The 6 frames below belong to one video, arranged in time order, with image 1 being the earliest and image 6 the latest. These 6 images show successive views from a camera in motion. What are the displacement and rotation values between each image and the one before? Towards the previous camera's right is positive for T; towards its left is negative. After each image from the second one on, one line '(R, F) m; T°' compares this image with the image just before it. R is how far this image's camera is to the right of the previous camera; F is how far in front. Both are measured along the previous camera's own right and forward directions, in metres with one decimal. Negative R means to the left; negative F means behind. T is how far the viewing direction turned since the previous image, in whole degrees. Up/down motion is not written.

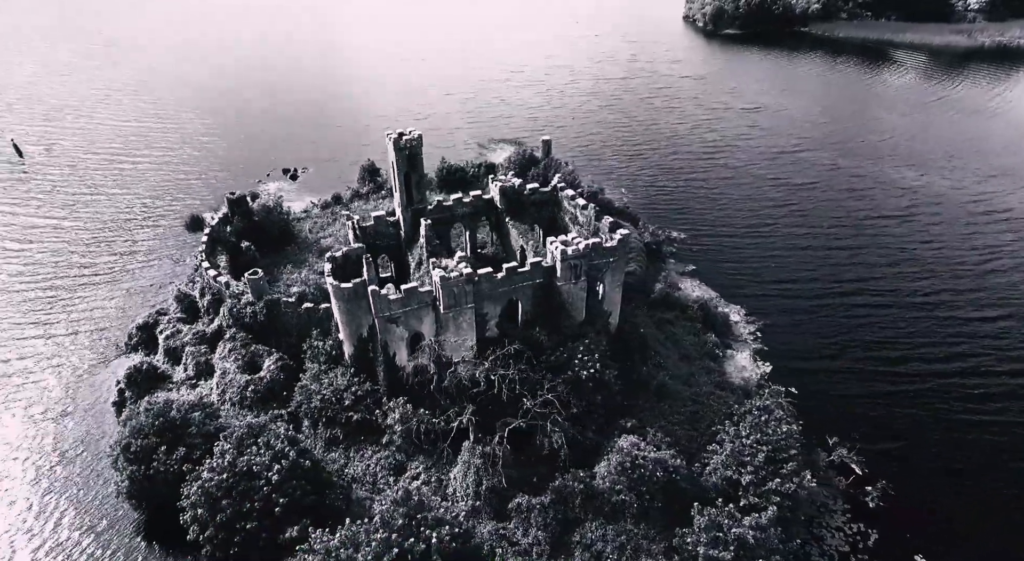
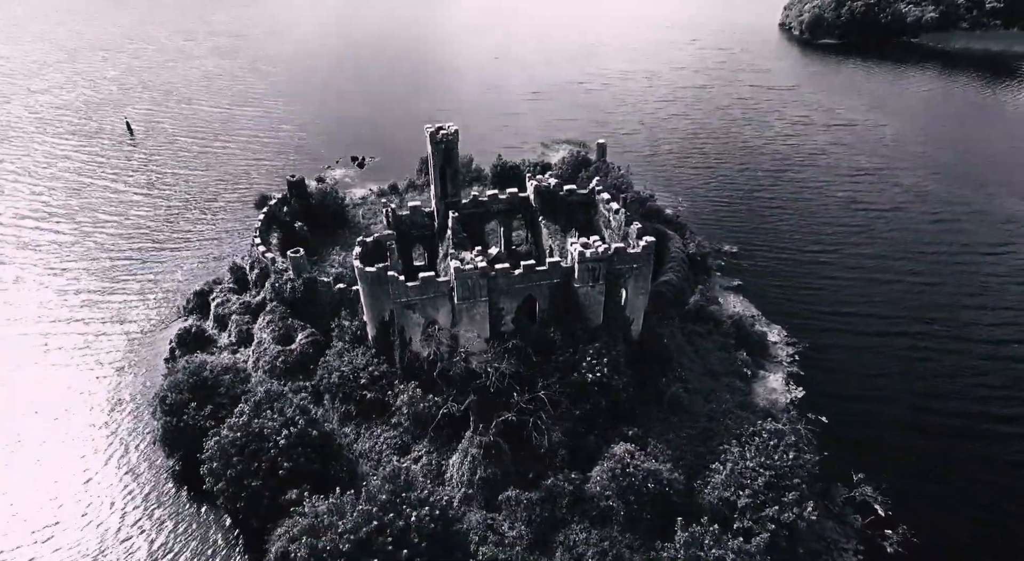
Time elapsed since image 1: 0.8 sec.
(+4.8, -0.4) m; -8°
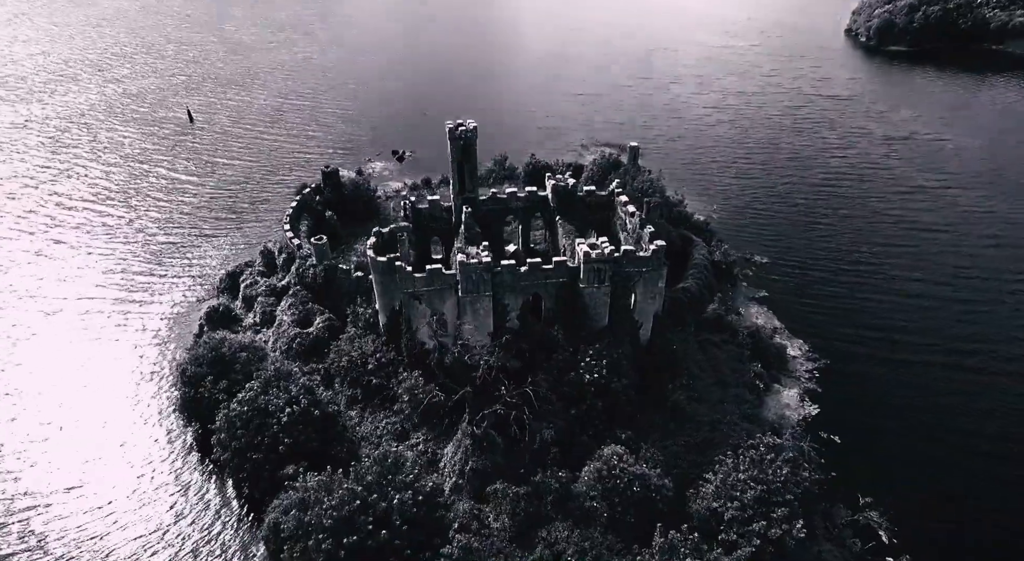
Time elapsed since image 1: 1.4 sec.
(+3.6, -0.4) m; -5°
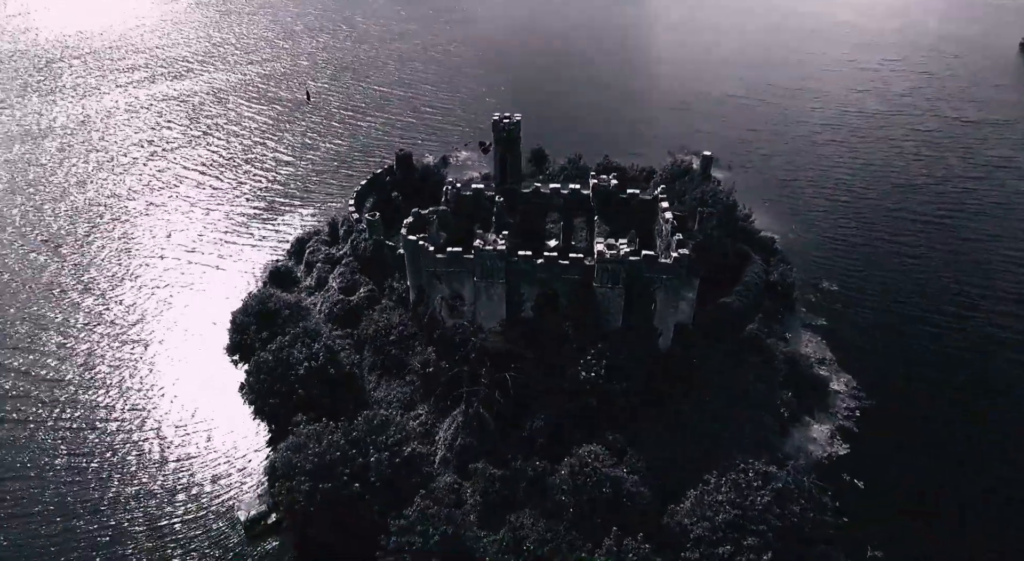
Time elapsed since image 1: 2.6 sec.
(+7.6, -0.5) m; -11°
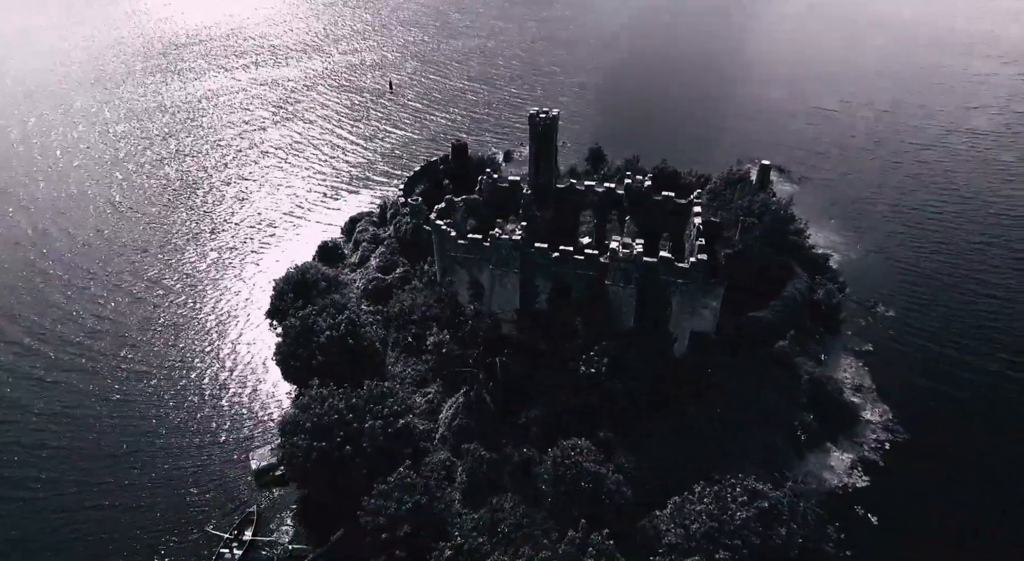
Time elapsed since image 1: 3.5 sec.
(+5.6, -0.4) m; -8°
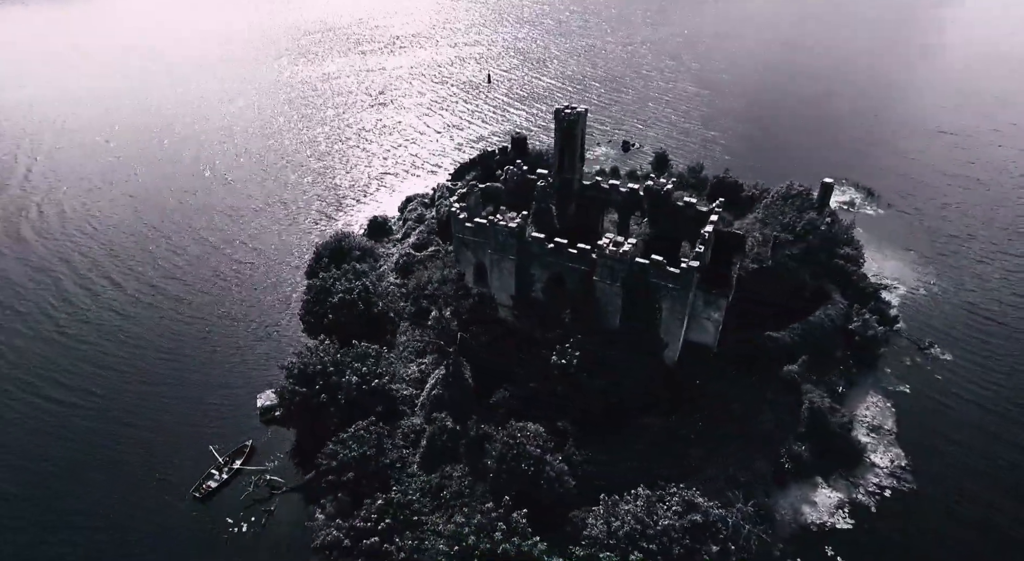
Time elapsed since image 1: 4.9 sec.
(+9.8, -0.6) m; -11°
